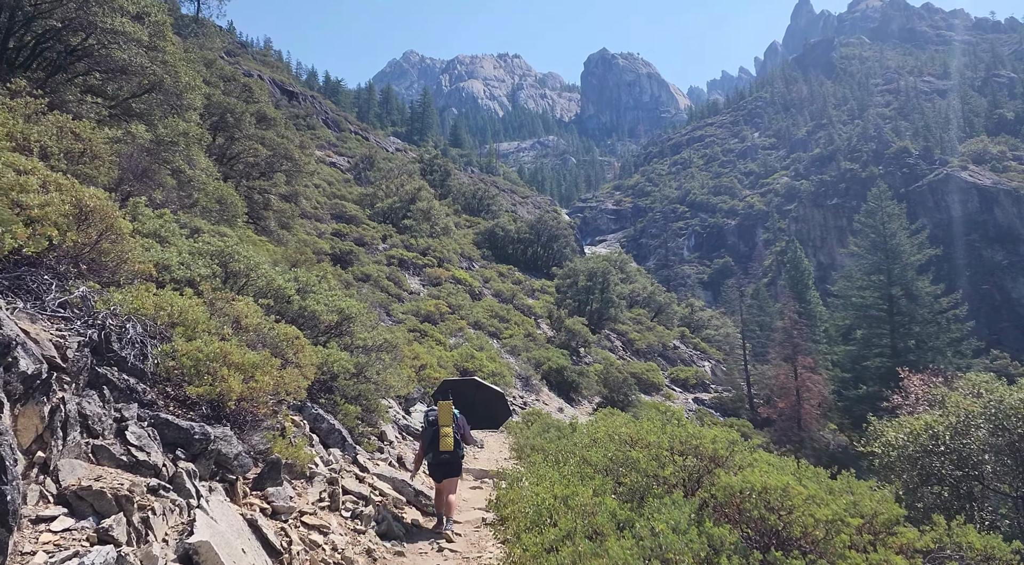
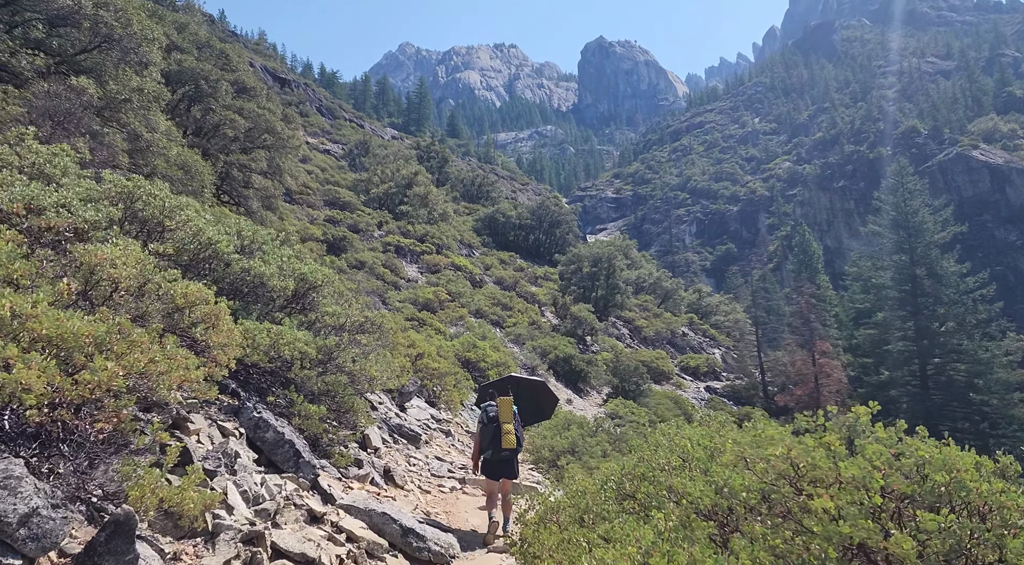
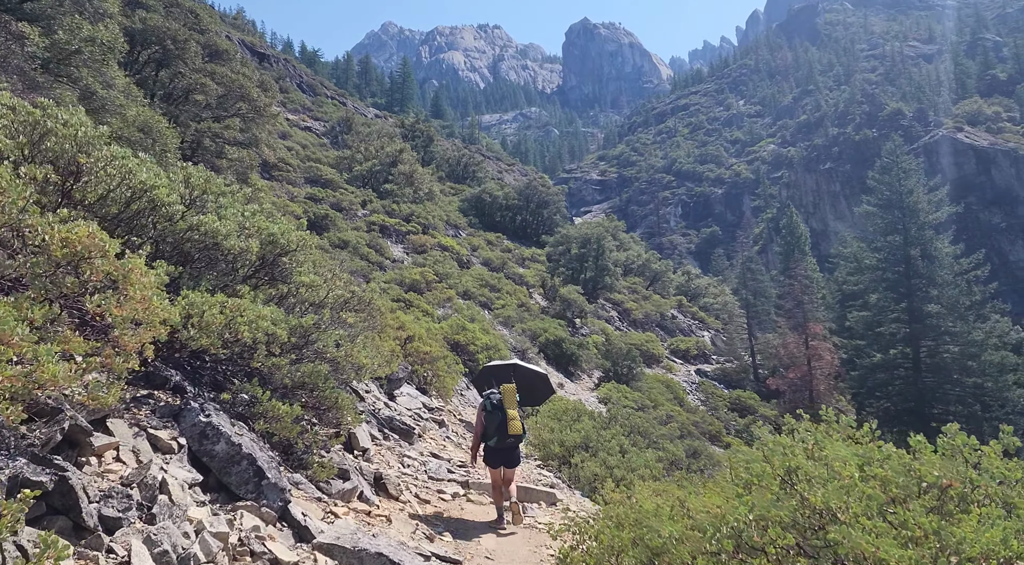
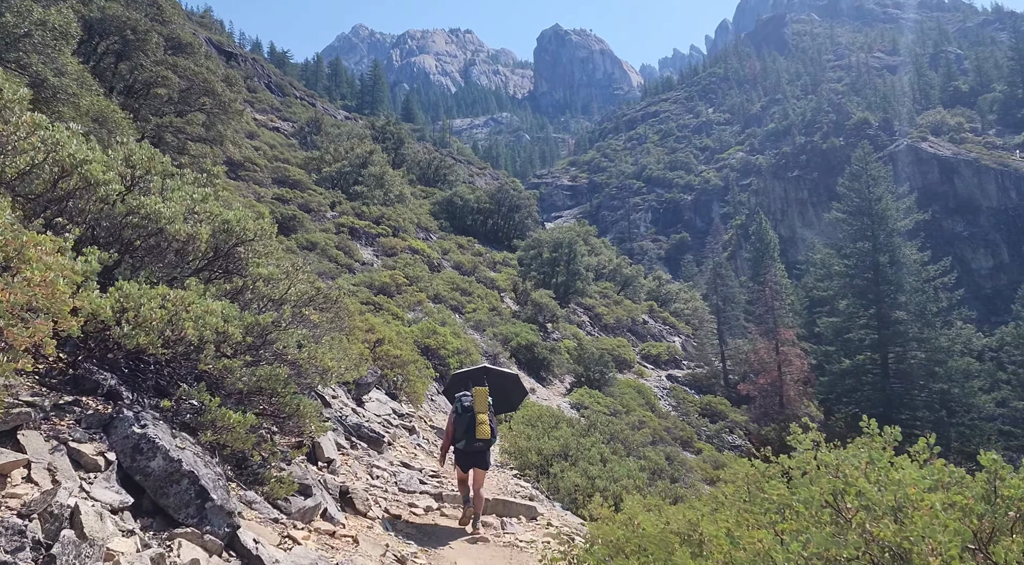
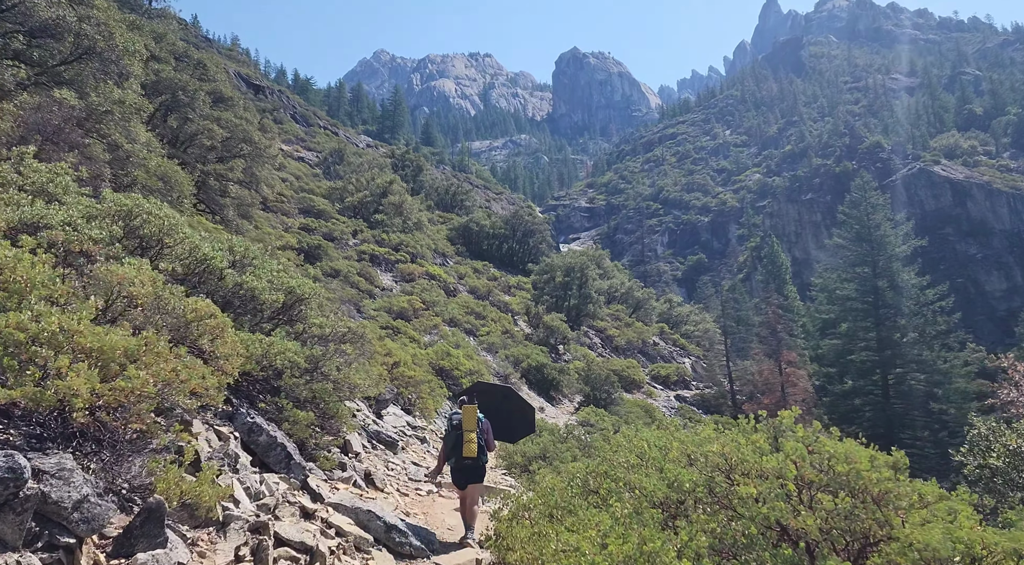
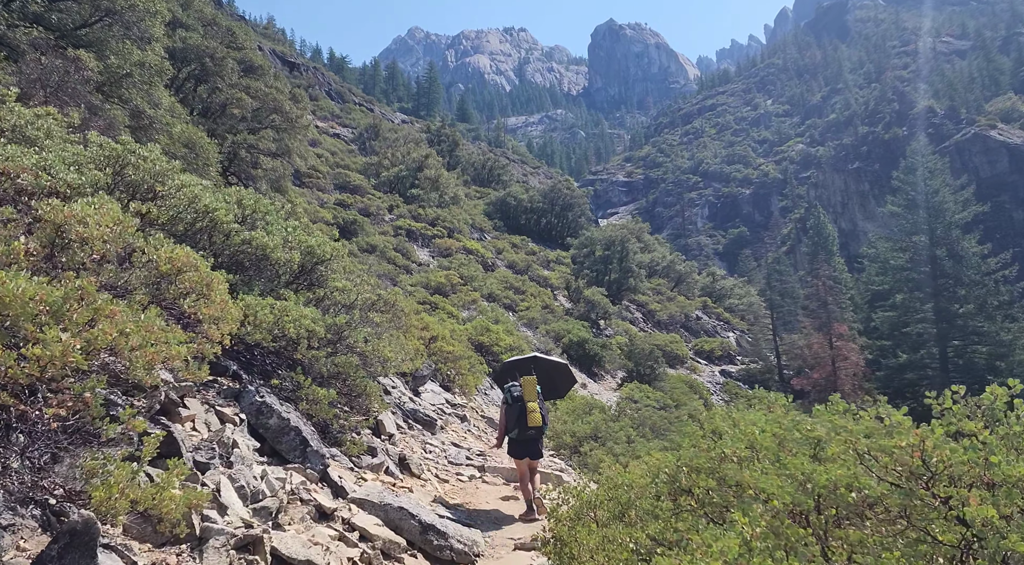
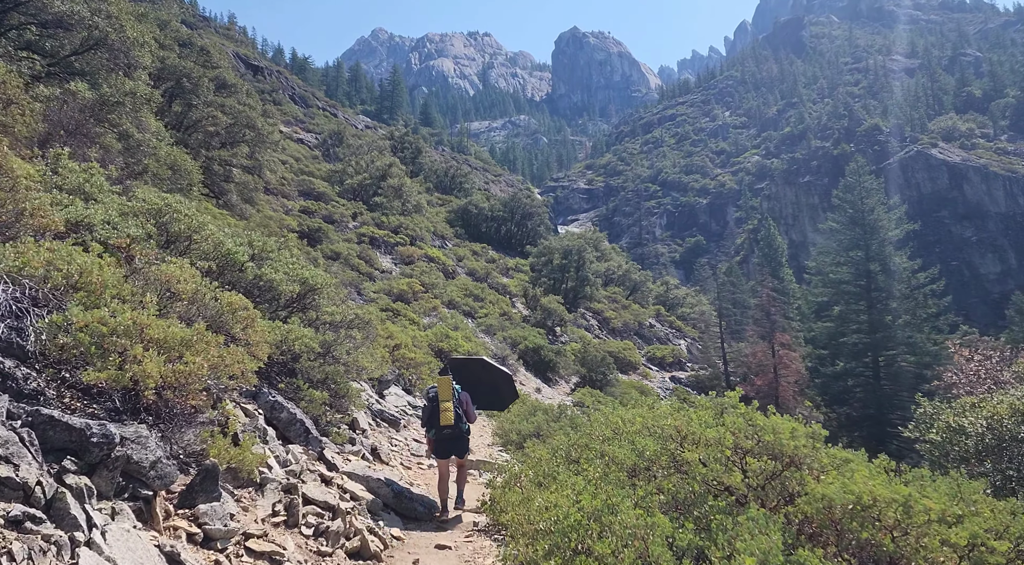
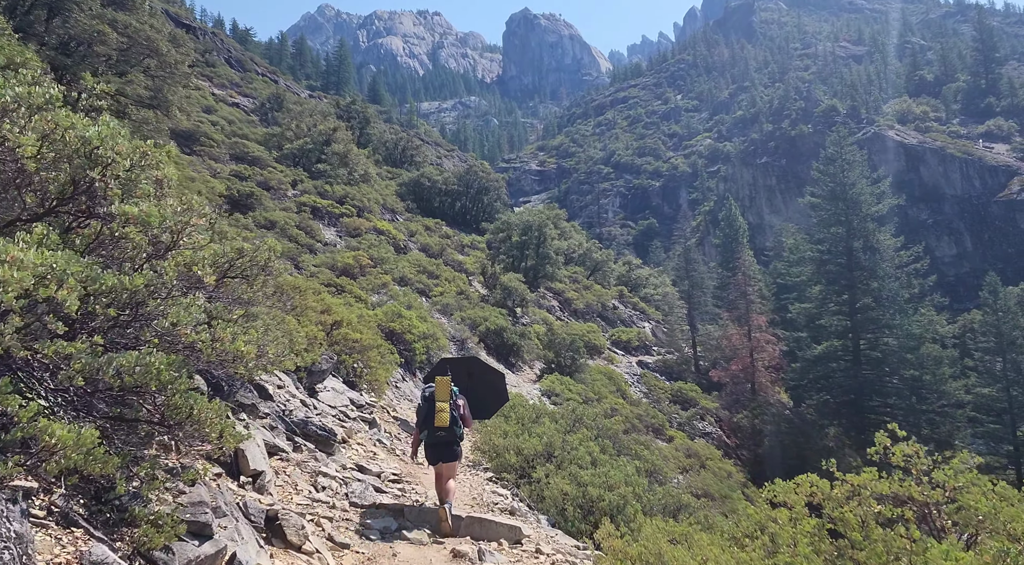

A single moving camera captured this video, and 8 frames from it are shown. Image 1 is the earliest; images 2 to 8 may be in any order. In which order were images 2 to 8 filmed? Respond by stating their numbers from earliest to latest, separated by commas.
7, 5, 2, 6, 3, 4, 8
